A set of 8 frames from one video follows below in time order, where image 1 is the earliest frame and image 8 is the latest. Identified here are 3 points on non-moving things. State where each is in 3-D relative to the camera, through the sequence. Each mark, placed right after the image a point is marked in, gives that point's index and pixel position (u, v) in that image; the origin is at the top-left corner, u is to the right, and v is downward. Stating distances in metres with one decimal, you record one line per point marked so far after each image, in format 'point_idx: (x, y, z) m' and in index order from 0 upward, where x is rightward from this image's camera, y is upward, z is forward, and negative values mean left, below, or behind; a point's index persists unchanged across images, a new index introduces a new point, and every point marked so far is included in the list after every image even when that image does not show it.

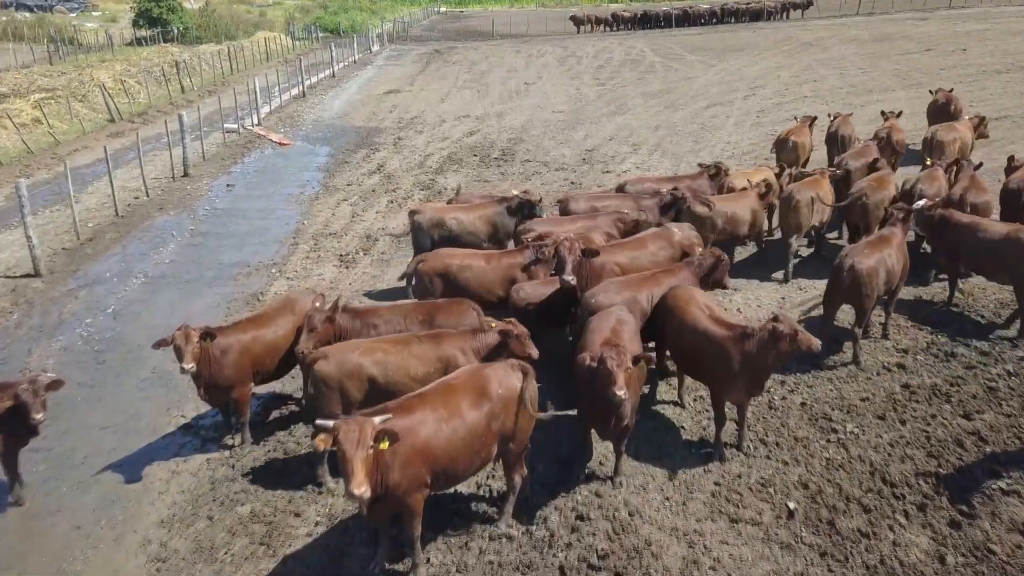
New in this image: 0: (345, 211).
0: (-3.4, +1.6, +16.1) m
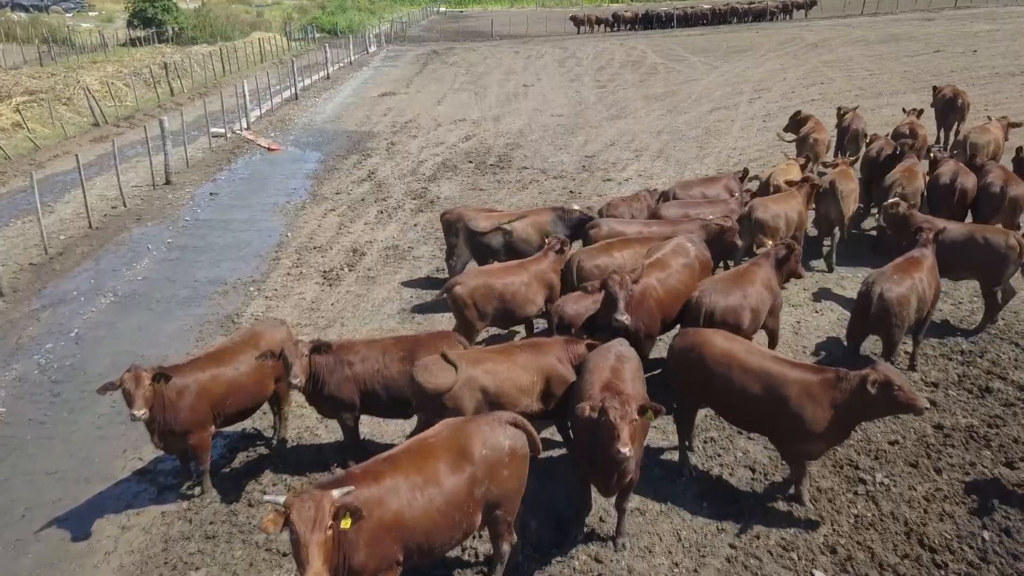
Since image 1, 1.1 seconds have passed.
0: (-3.5, +1.3, +15.3) m
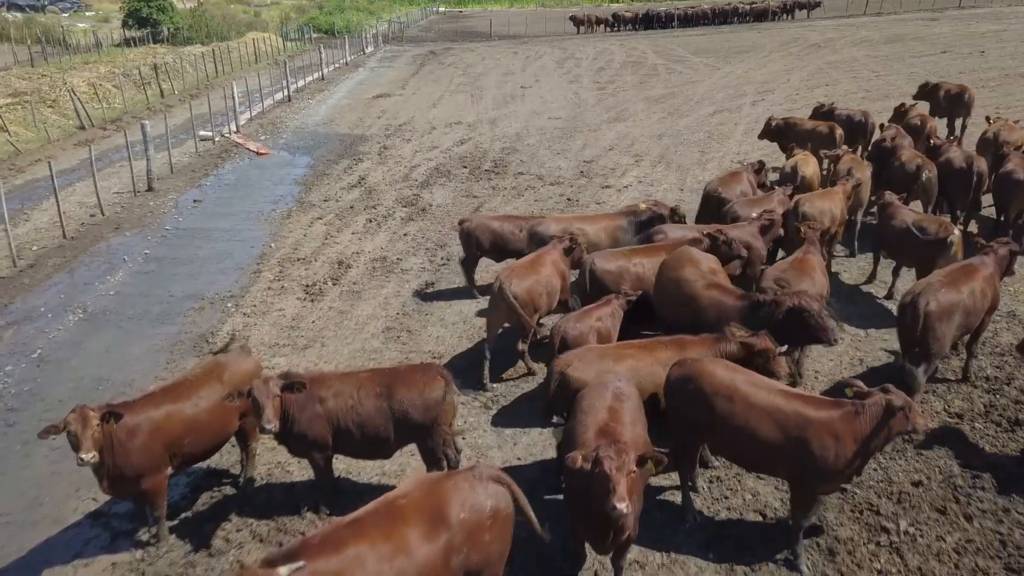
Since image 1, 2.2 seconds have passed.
0: (-3.6, +1.1, +14.6) m
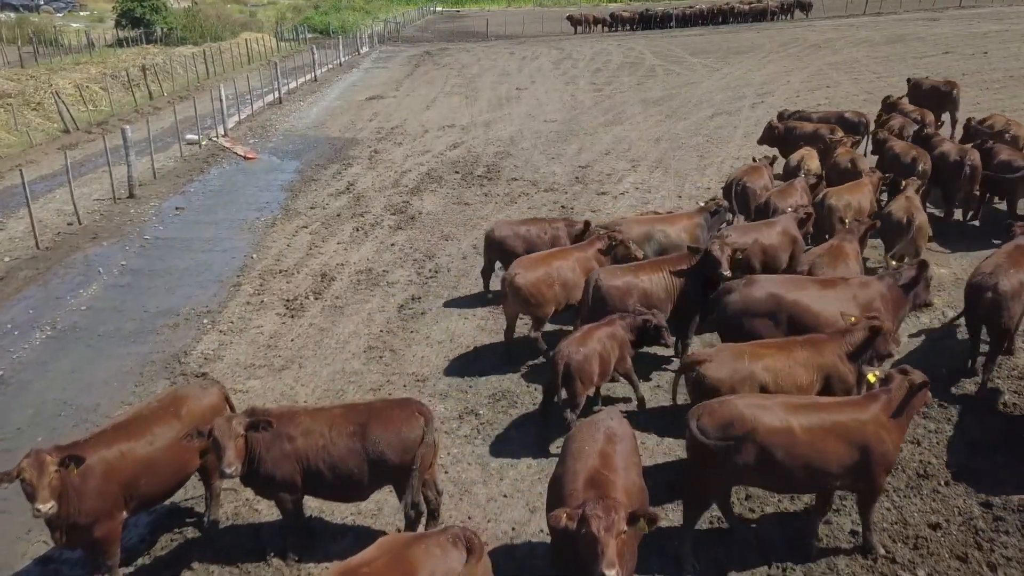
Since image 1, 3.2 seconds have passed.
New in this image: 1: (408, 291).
0: (-3.7, +0.8, +14.1) m
1: (-1.5, 0.0, +11.6) m
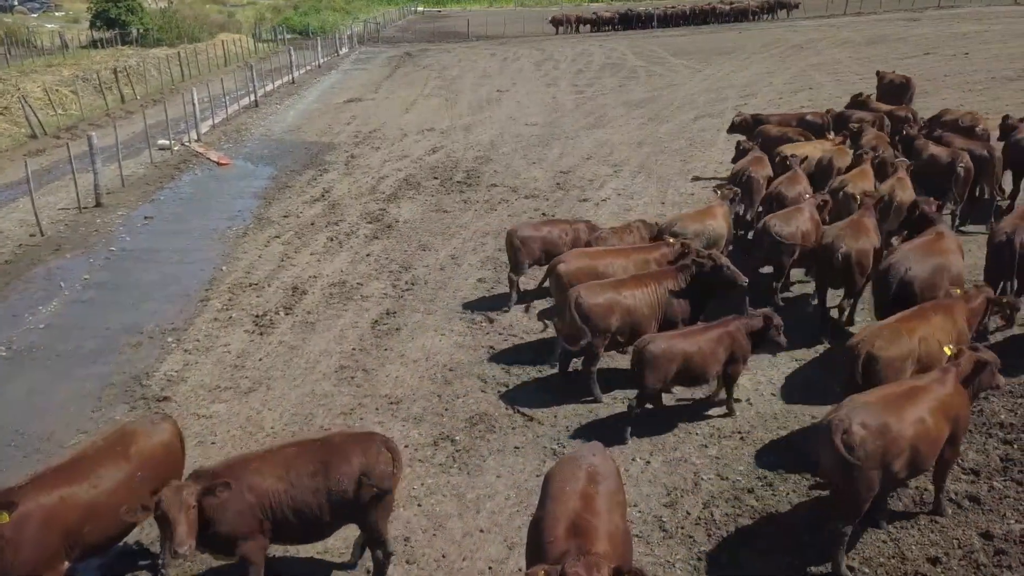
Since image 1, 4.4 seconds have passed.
0: (-4.1, +0.6, +13.6) m
1: (-1.8, -0.2, +11.1) m
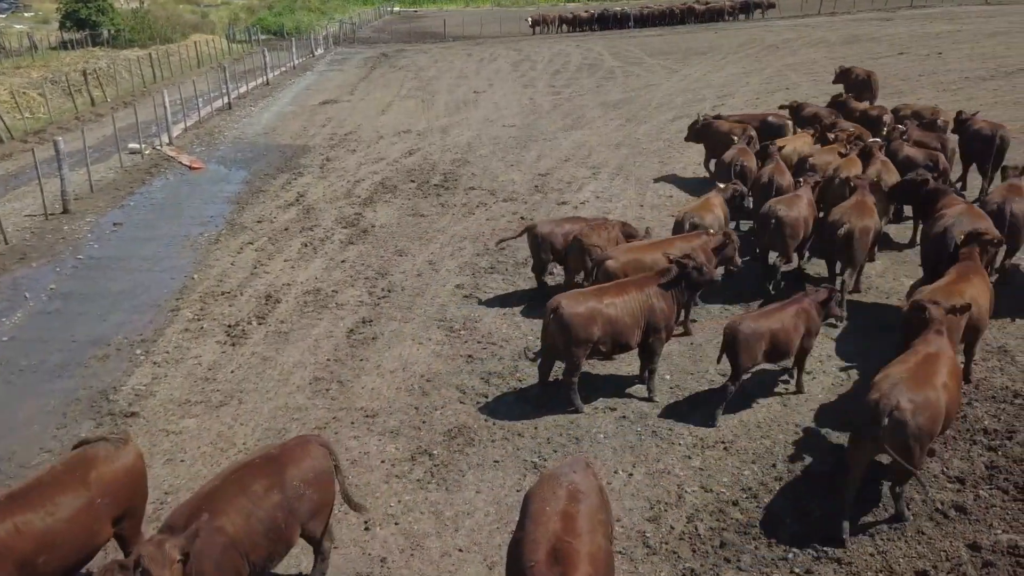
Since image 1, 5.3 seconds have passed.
0: (-4.4, +0.5, +13.3) m
1: (-2.1, -0.3, +10.9) m
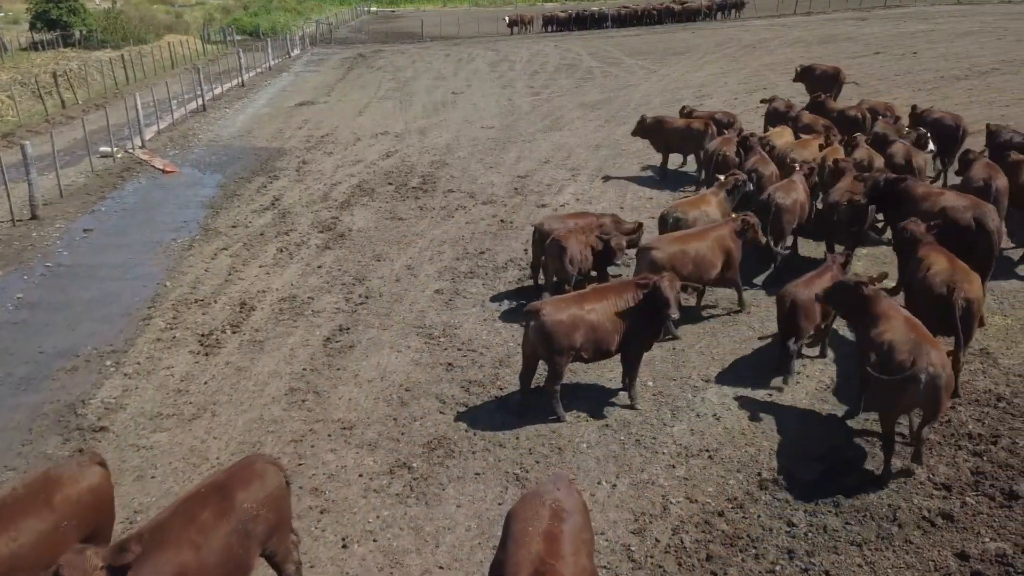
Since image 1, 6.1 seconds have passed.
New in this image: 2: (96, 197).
0: (-4.8, +0.4, +13.0) m
1: (-2.4, -0.4, +10.7) m
2: (-9.2, +2.0, +17.5) m
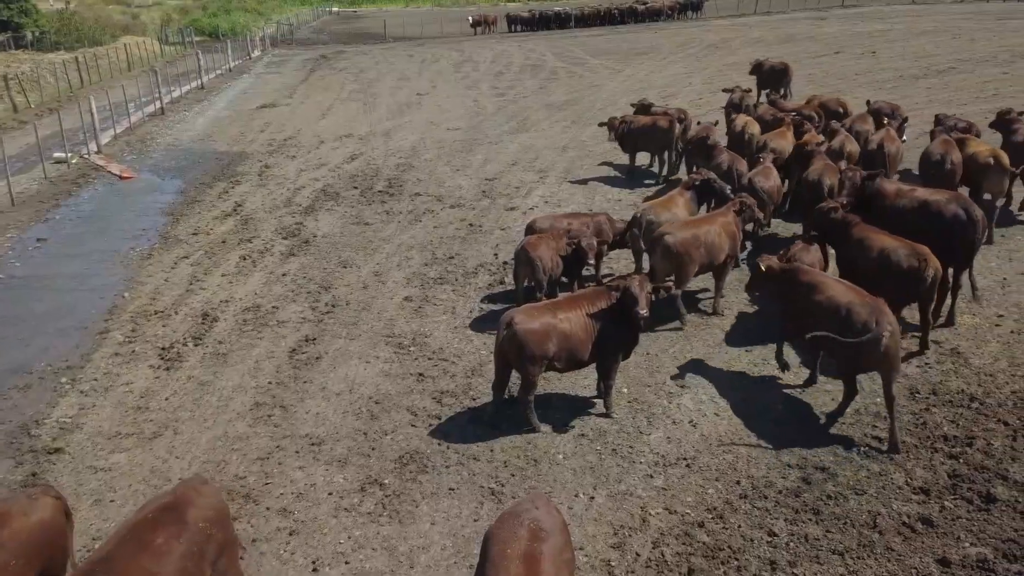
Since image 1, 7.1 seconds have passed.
0: (-5.2, +0.2, +12.6) m
1: (-2.8, -0.6, +10.4) m
2: (-9.9, +1.8, +16.9) m
